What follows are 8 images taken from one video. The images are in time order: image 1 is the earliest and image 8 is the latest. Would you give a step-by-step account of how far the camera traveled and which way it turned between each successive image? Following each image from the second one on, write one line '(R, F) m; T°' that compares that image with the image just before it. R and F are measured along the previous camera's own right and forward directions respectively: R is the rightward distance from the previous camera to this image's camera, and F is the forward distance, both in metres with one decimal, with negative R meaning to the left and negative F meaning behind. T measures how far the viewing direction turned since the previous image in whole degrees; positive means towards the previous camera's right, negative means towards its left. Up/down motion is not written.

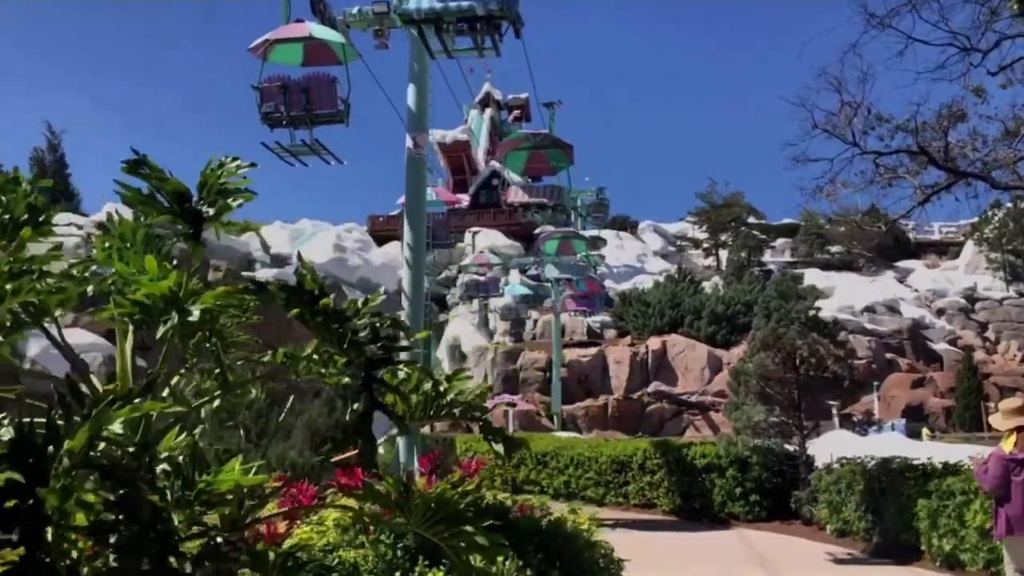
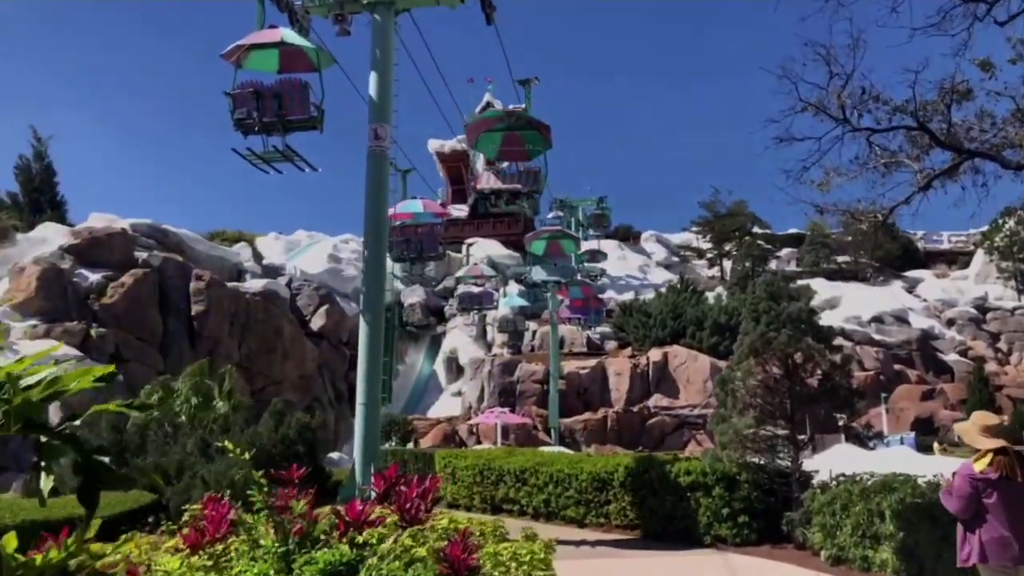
(+0.5, +1.0) m; -1°
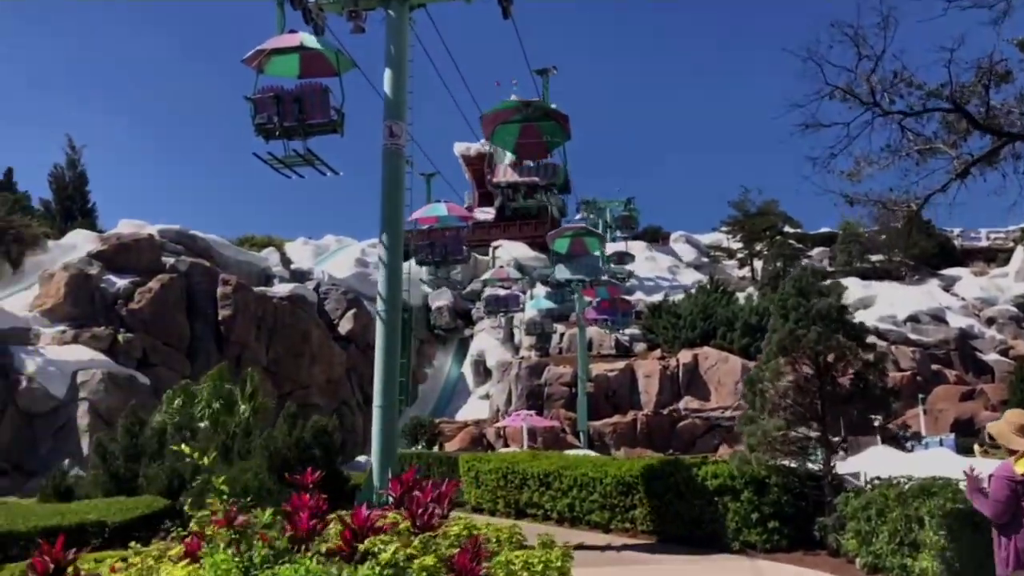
(+0.1, +0.3) m; -2°
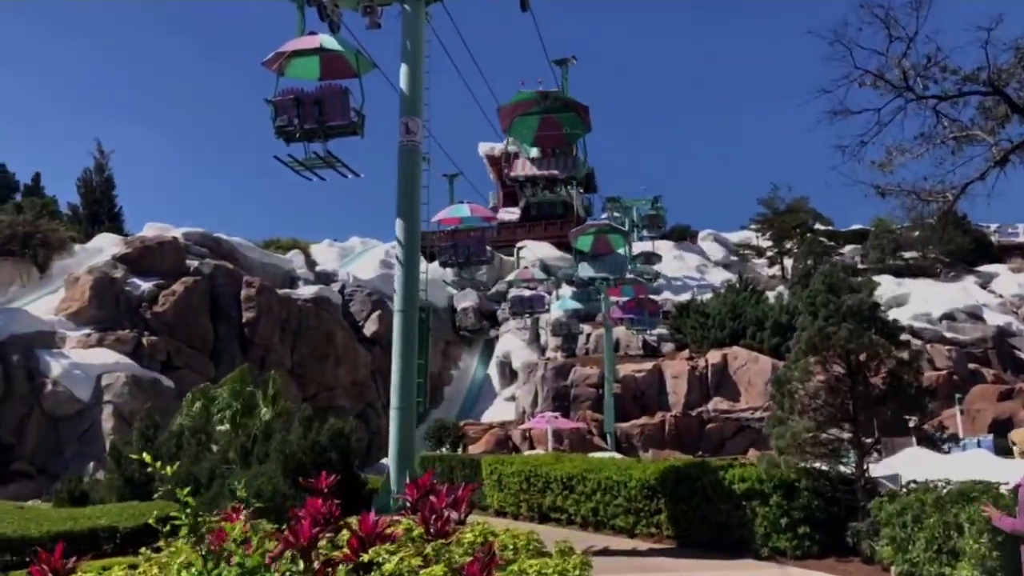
(+0.1, +0.3) m; -2°
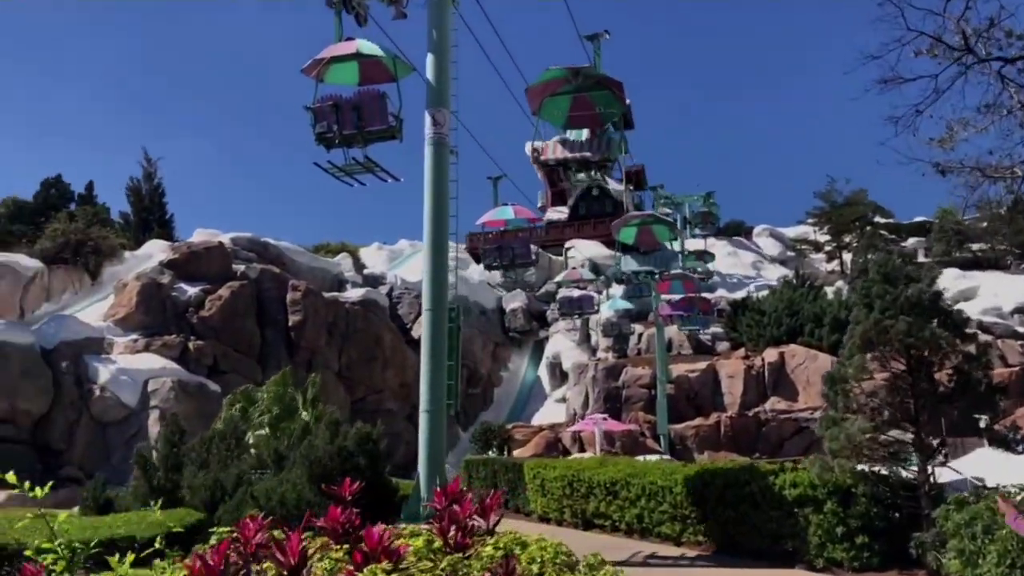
(+0.3, +0.6) m; -4°
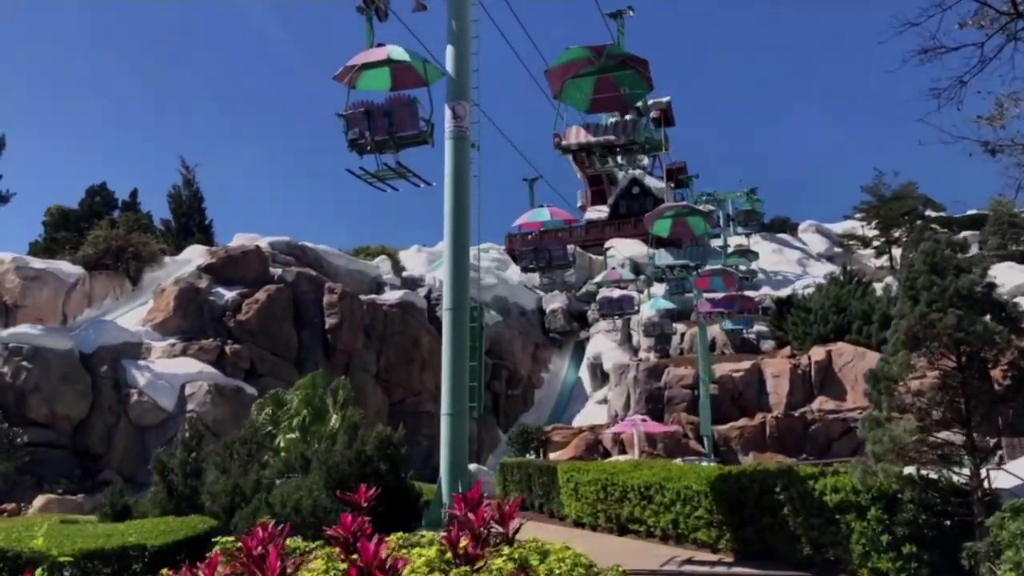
(+0.3, +0.4) m; -3°
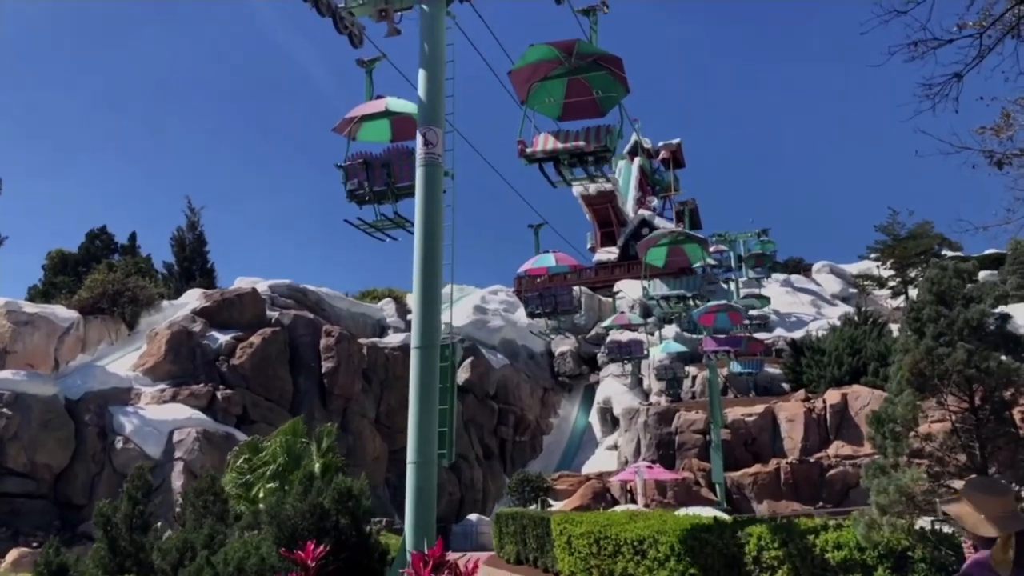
(+0.5, +0.7) m; -1°
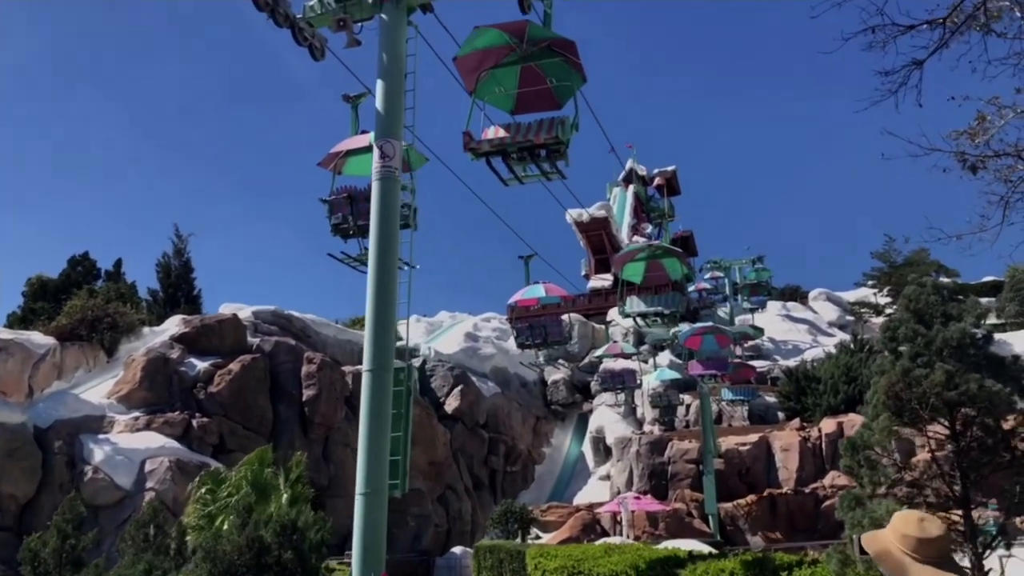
(+0.4, +0.5) m; 0°
